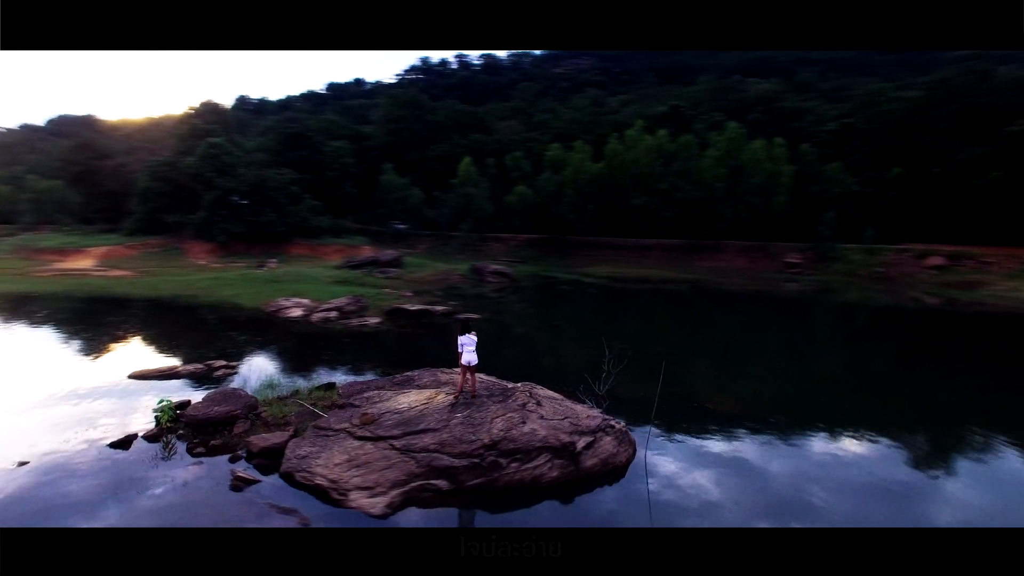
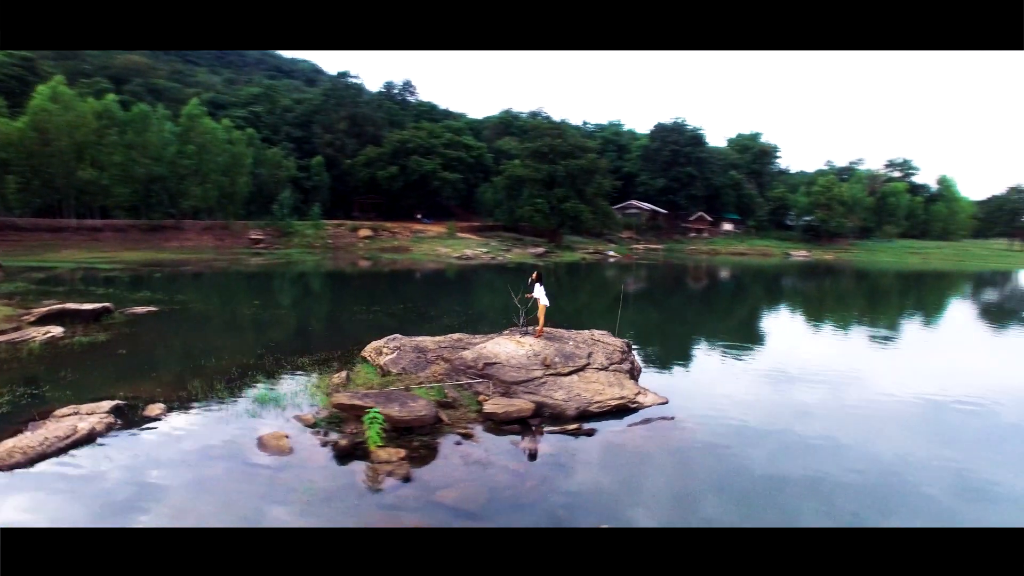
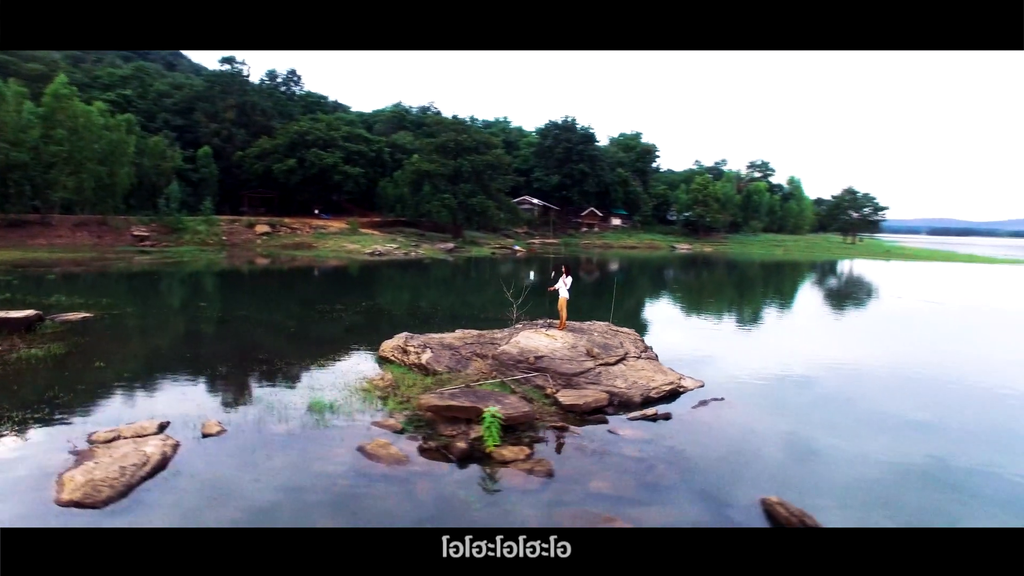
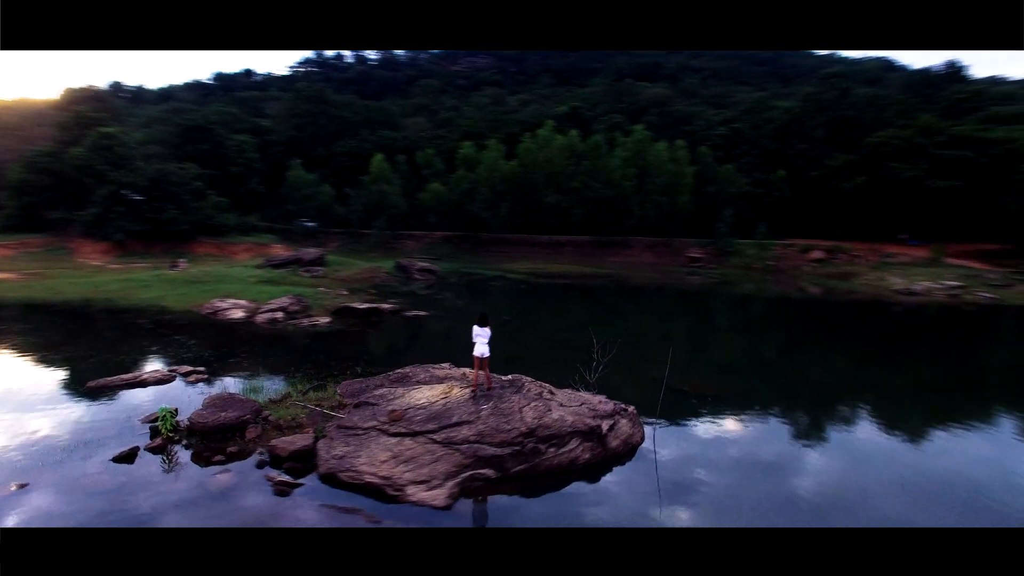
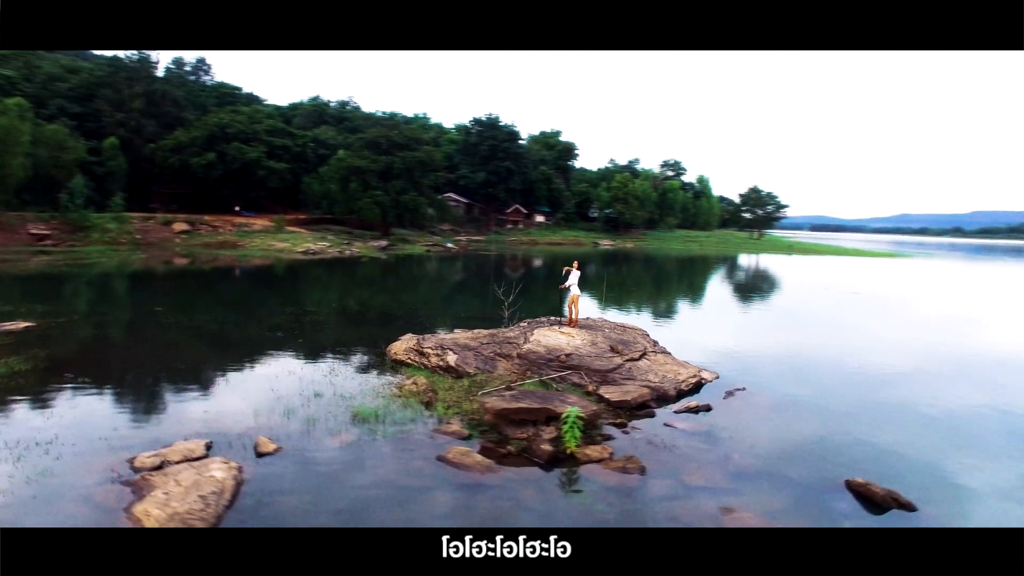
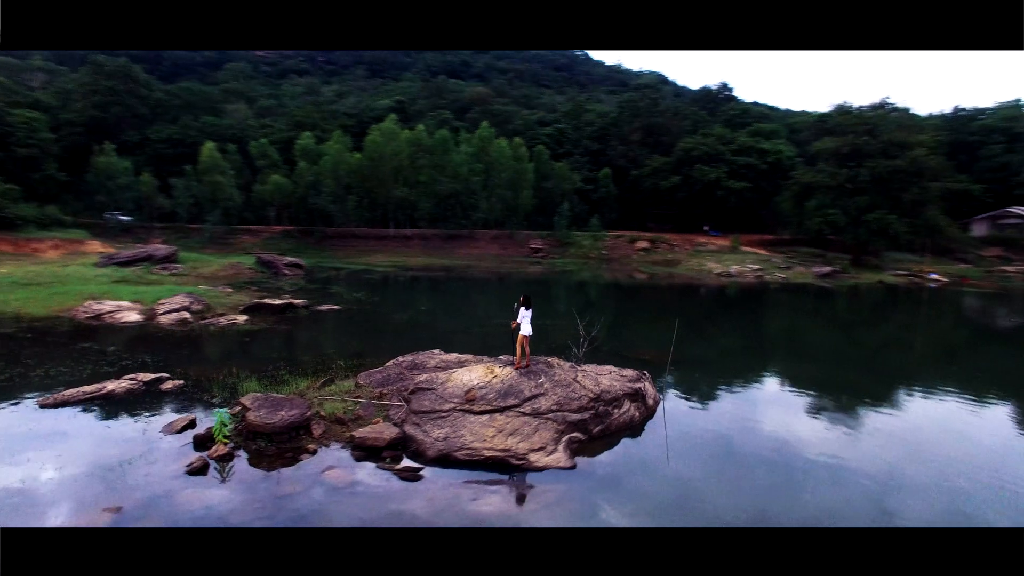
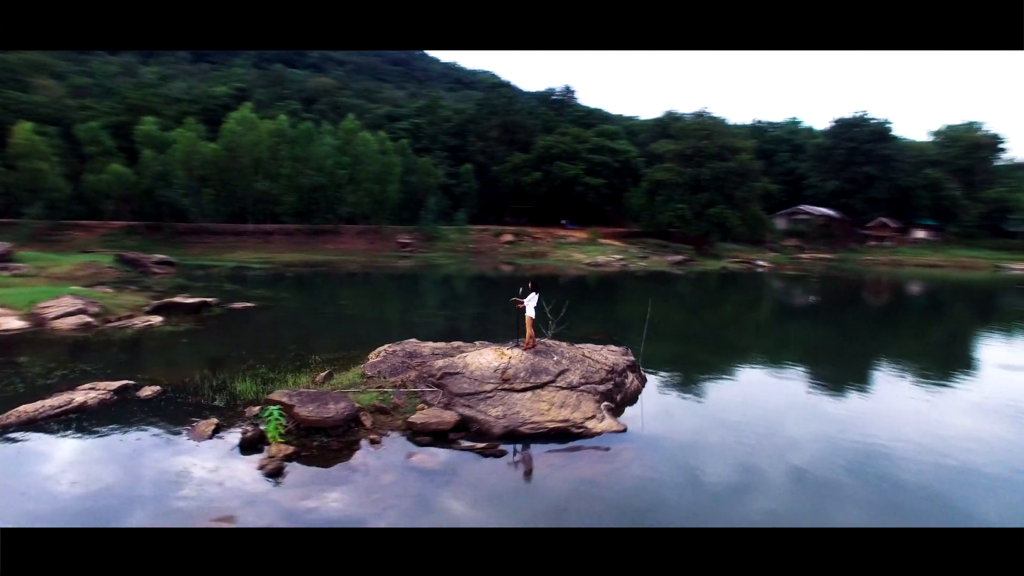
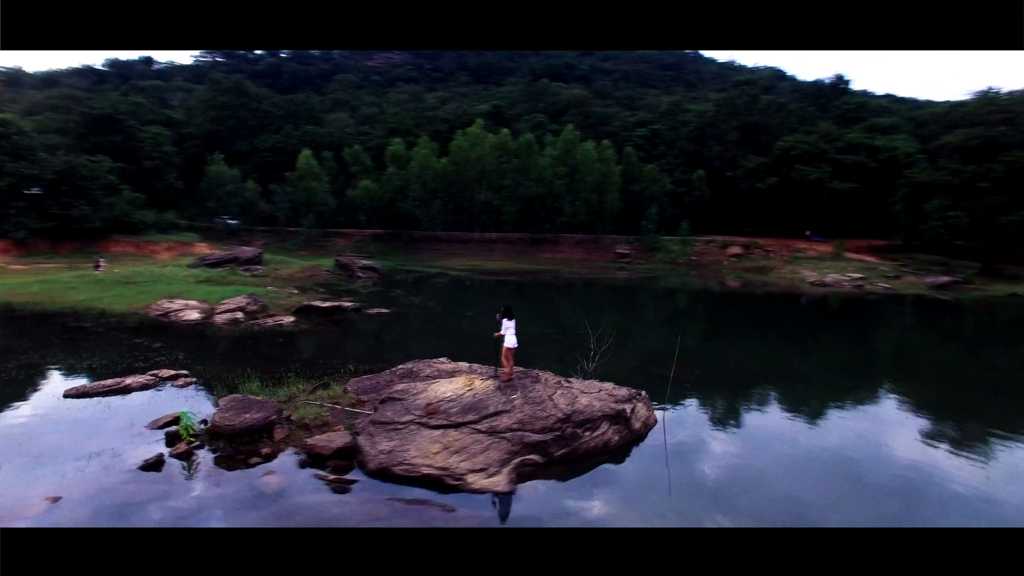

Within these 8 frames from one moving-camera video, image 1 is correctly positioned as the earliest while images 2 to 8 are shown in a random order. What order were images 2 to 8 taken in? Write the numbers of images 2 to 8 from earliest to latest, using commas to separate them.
4, 8, 6, 7, 2, 3, 5
